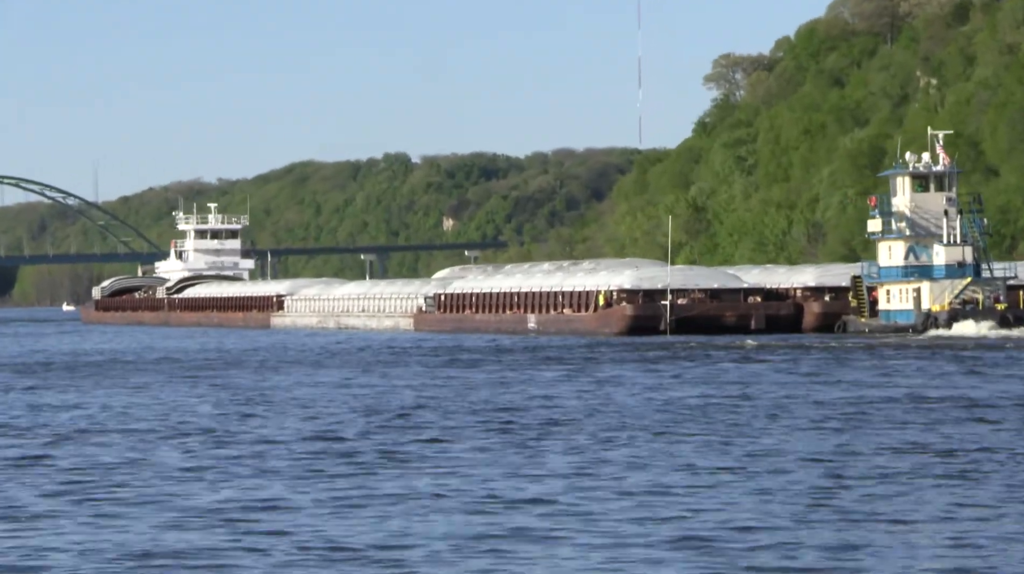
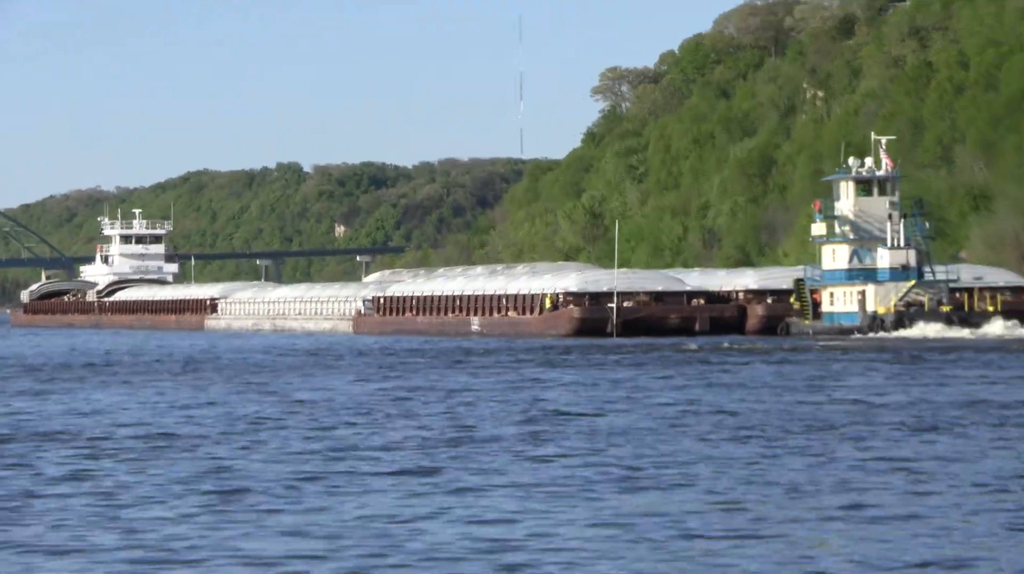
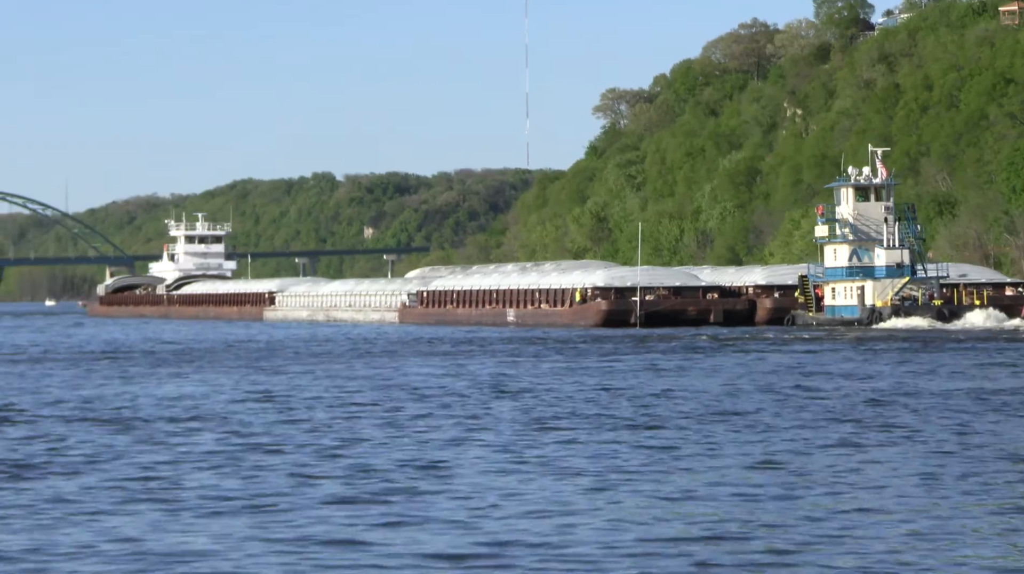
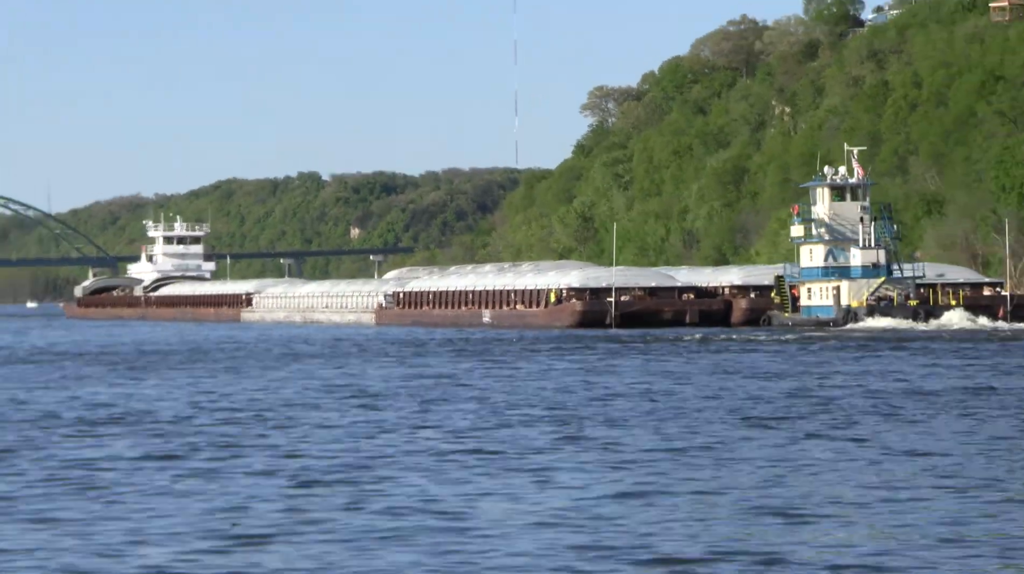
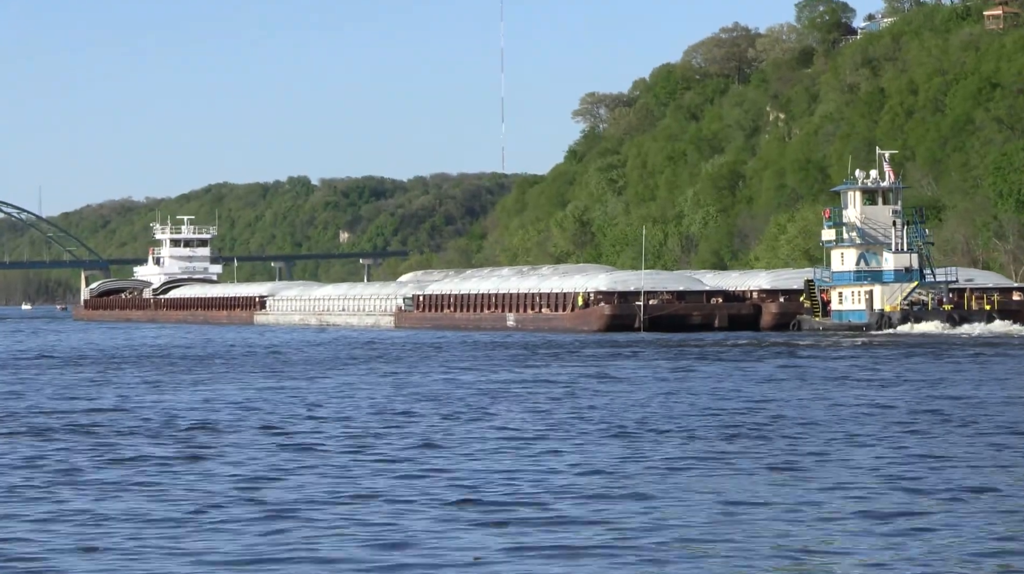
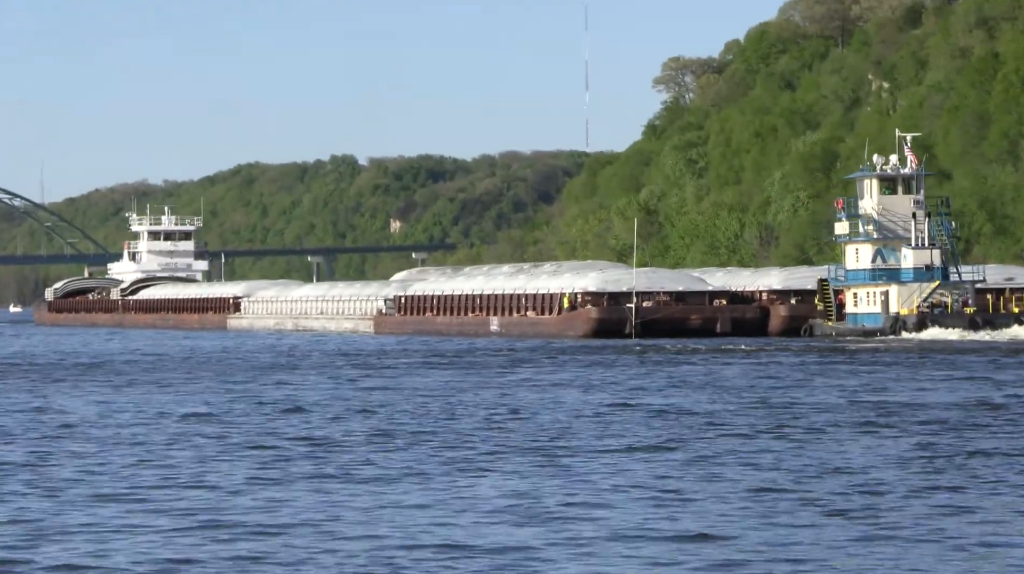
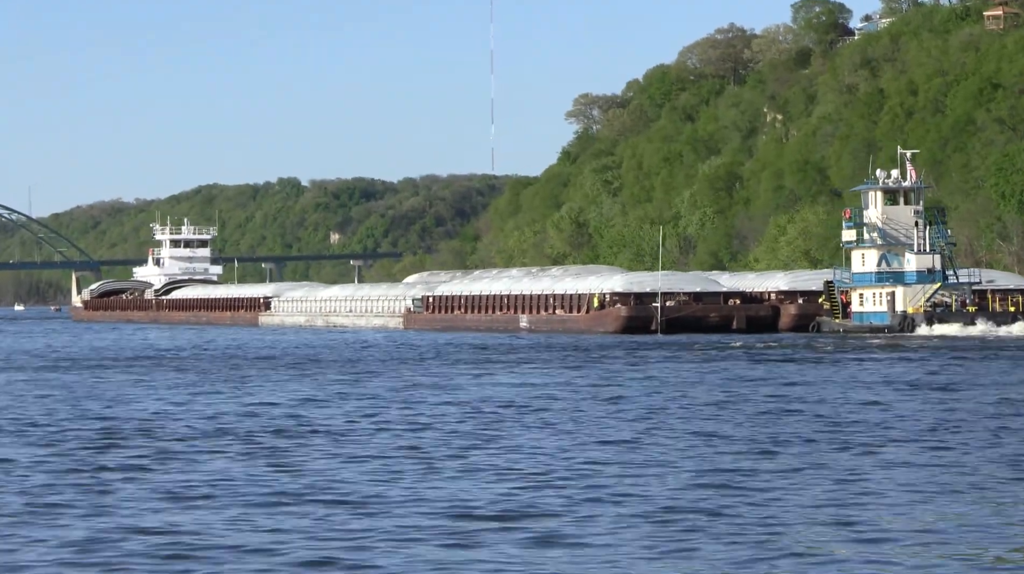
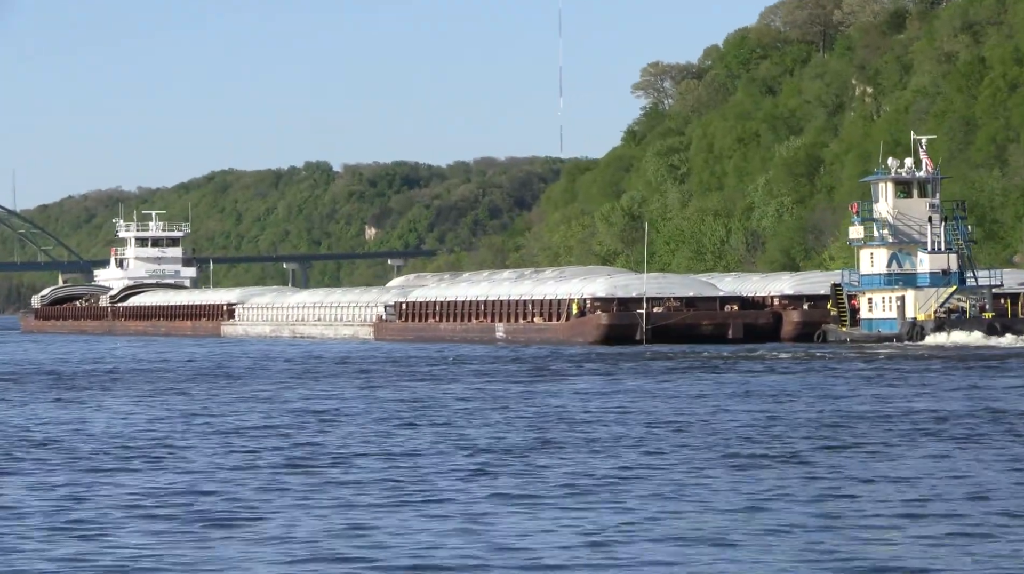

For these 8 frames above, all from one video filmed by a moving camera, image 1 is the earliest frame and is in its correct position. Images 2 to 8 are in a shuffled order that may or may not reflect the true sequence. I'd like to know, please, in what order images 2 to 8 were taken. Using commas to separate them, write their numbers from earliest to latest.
6, 8, 2, 4, 3, 5, 7
